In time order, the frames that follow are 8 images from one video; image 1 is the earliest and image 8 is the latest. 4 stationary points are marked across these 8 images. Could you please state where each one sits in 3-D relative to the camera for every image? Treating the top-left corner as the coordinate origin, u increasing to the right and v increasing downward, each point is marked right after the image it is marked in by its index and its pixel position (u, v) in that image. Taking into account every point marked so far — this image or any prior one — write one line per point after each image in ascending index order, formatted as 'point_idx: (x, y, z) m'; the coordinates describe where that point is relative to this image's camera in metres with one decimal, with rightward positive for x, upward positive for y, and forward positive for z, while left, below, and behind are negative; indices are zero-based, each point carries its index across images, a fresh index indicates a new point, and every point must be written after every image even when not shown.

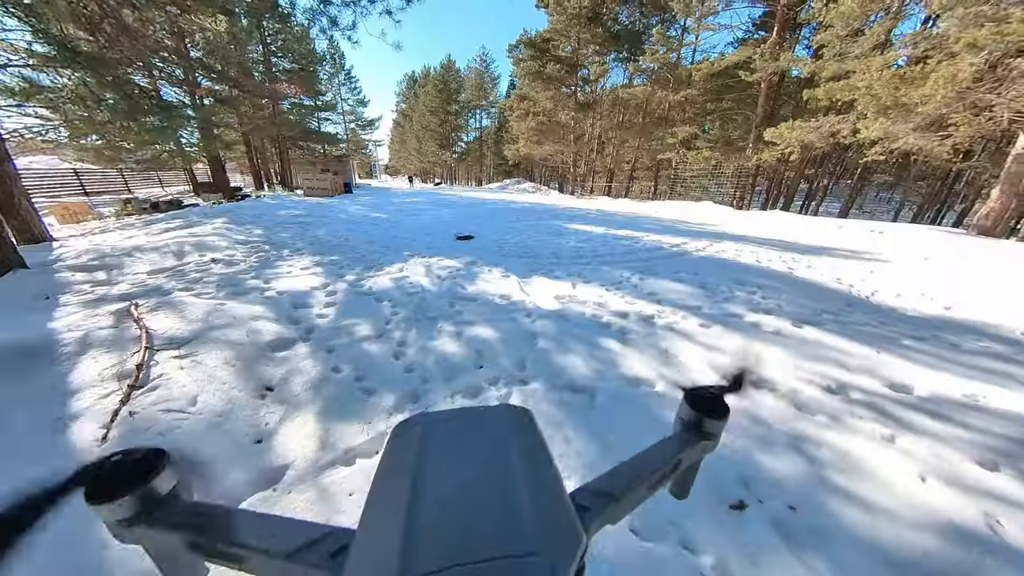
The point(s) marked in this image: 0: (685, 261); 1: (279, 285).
0: (+1.1, +0.2, +4.1) m
1: (-1.2, 0.0, +3.4) m
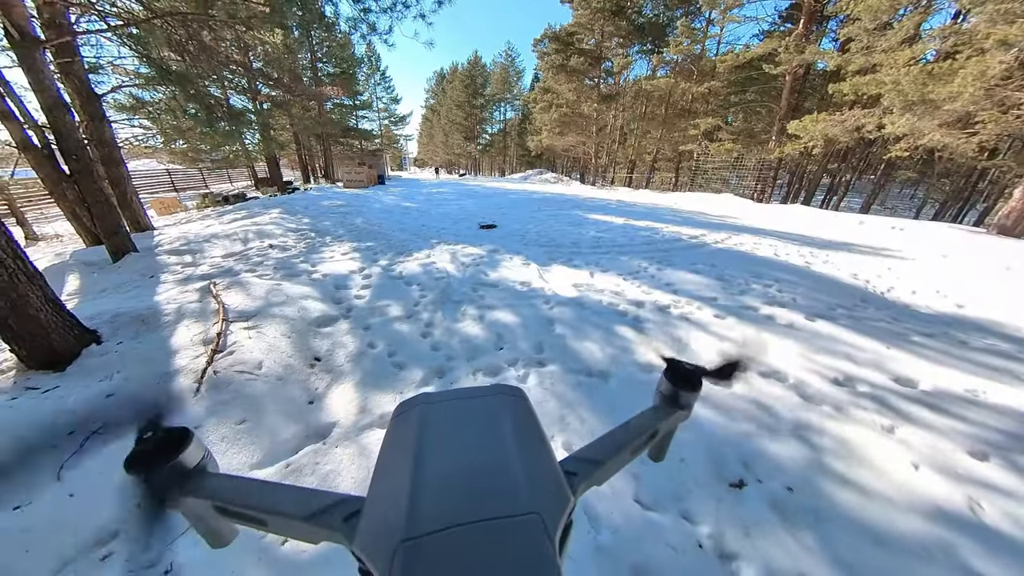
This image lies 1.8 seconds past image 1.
0: (+1.2, +0.2, +4.3) m
1: (-1.1, +0.1, +3.7) m
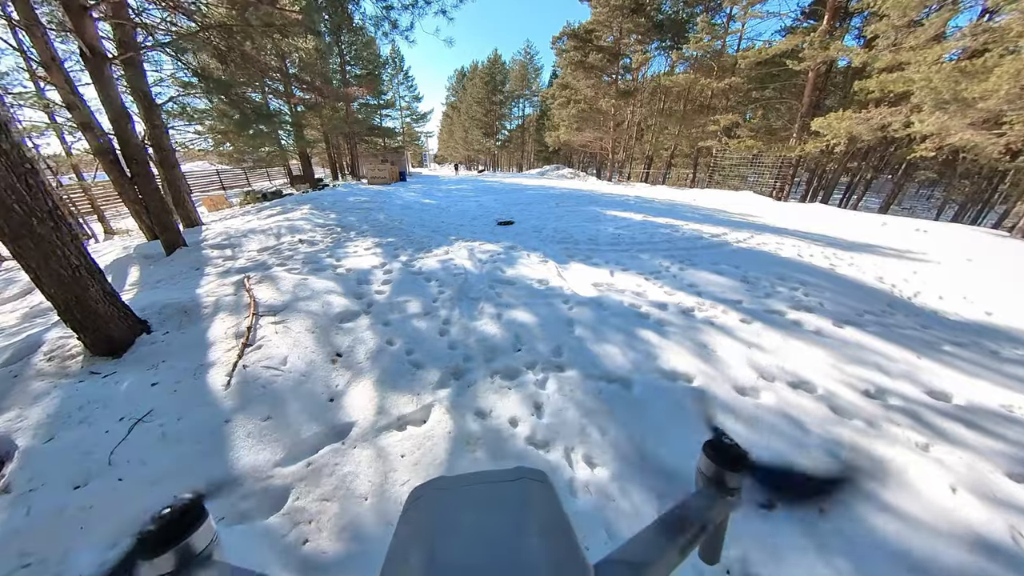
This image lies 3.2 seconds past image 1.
0: (+1.4, +0.2, +4.2) m
1: (-1.0, +0.1, +3.7) m
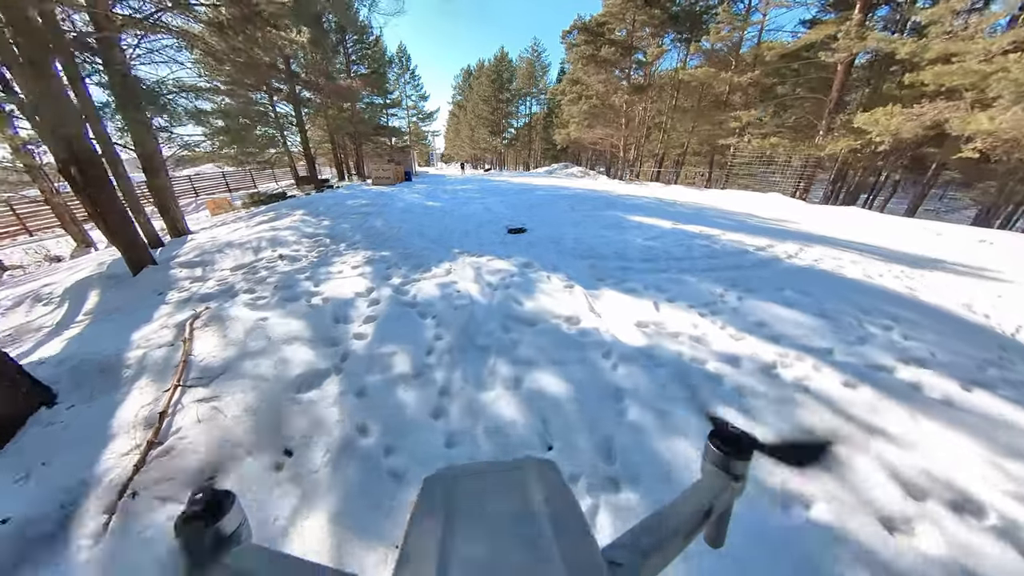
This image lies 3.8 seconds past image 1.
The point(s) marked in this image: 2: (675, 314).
0: (+1.4, +0.1, +3.5) m
1: (-0.9, 0.0, +3.0) m
2: (+0.7, -0.1, +2.6) m
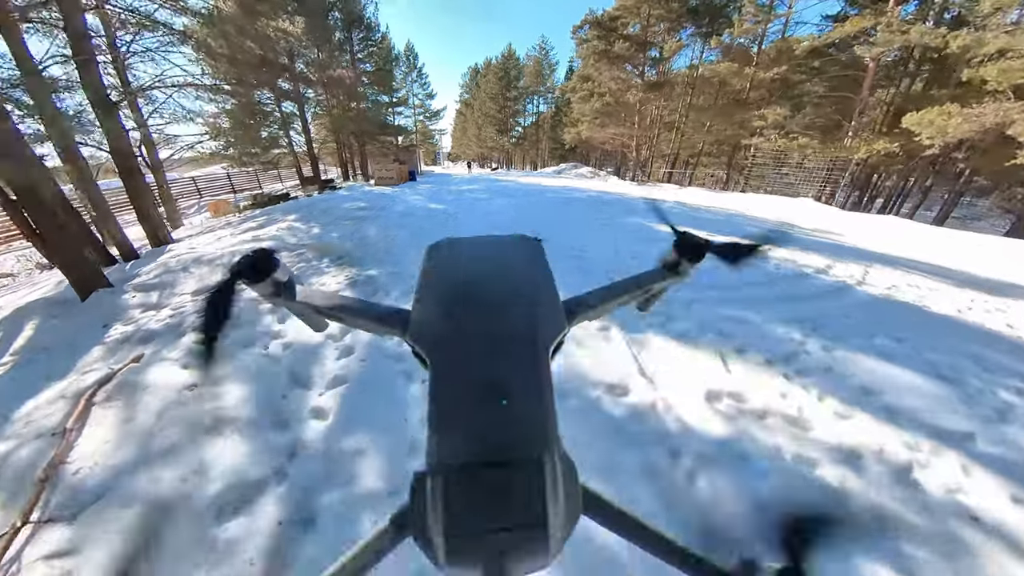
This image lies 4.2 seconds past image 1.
0: (+1.5, -0.1, +2.9) m
1: (-0.8, -0.2, +2.4) m
2: (+0.7, -0.3, +2.0) m
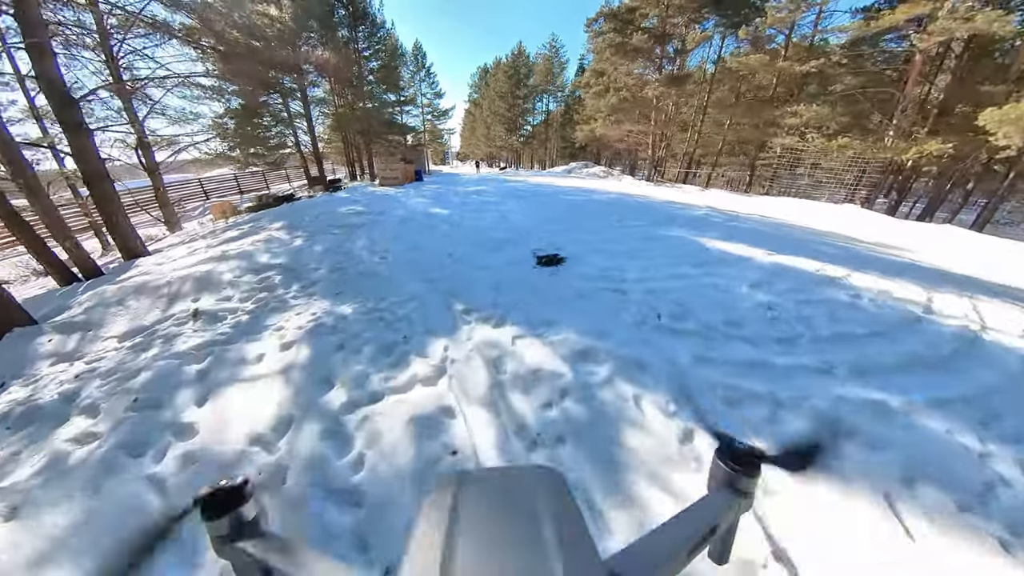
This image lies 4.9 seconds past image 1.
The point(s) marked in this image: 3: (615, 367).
0: (+1.6, -0.3, +2.1) m
1: (-0.7, -0.4, +1.6) m
2: (+0.8, -0.5, +1.2) m
3: (+0.3, -0.3, +1.9) m
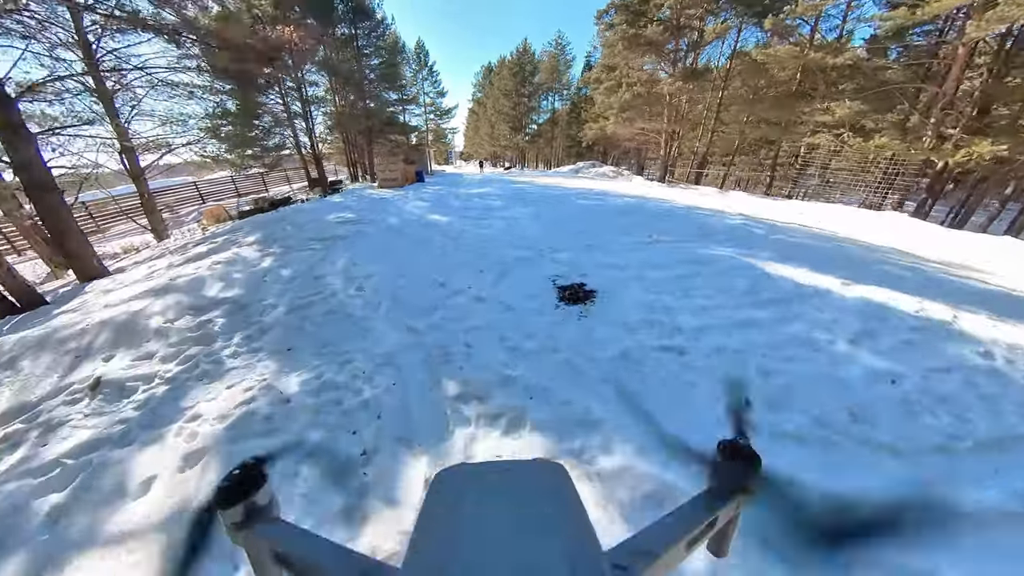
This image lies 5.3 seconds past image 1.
0: (+1.6, -0.5, +1.3) m
1: (-0.7, -0.6, +0.9) m
2: (+0.8, -0.7, +0.4) m
3: (+0.4, -0.5, +1.2) m
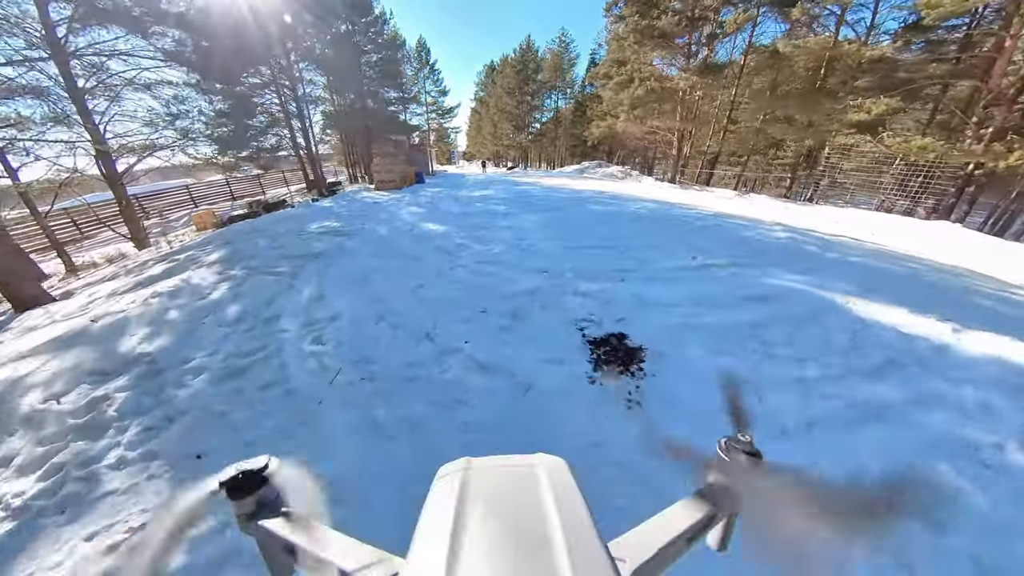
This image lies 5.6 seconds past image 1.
0: (+1.7, -0.6, +0.6) m
1: (-0.7, -0.7, +0.1) m
2: (+0.8, -0.8, -0.3) m
3: (+0.4, -0.7, +0.4) m
